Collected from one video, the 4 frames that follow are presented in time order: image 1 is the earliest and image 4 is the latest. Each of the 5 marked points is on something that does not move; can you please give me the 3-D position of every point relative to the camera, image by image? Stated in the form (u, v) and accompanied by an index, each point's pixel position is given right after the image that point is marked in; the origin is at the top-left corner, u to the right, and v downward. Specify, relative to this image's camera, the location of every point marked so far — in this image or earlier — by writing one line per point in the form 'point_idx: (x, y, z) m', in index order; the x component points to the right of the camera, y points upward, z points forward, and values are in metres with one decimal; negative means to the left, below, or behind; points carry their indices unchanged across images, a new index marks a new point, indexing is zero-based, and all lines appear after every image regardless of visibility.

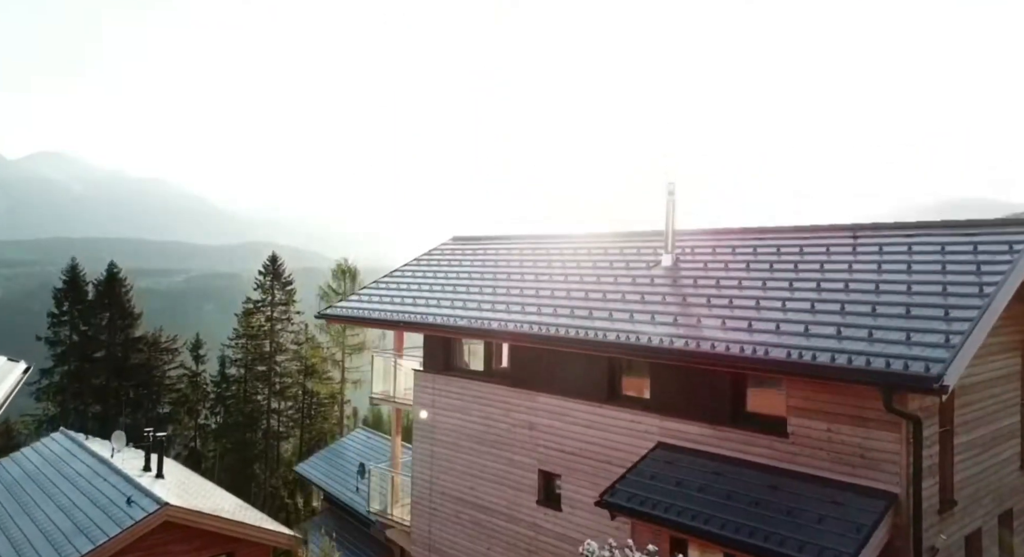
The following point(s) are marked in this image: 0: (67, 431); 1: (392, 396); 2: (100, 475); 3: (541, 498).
0: (-10.5, -3.6, +18.4) m
1: (-2.0, -2.0, +12.8) m
2: (-8.1, -3.9, +15.3) m
3: (+0.4, -2.9, +10.3) m
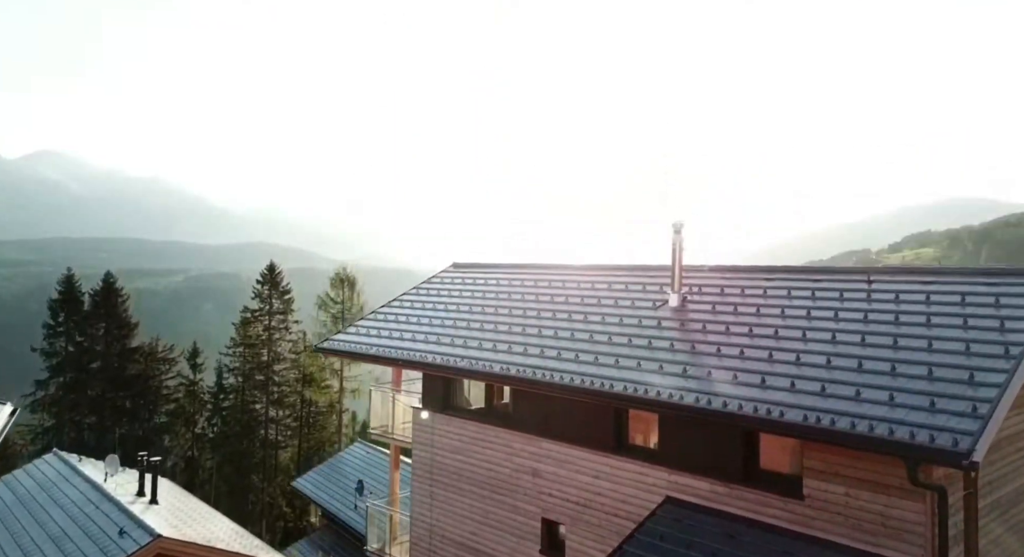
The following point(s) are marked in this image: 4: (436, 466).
0: (-10.5, -4.1, +18.1) m
1: (-2.0, -2.5, +12.6) m
2: (-8.1, -4.3, +15.0) m
3: (+0.4, -3.3, +10.0) m
4: (-1.1, -2.7, +11.3) m
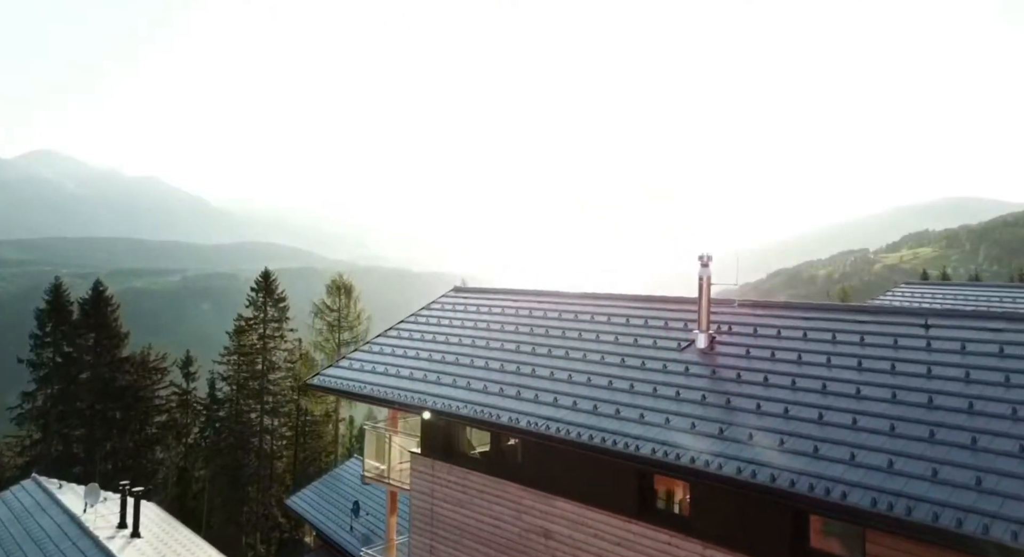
0: (-10.4, -4.4, +17.2) m
1: (-1.9, -2.9, +11.7) m
2: (-8.0, -4.7, +14.1) m
3: (+0.5, -3.7, +9.2) m
4: (-1.0, -3.0, +10.4) m
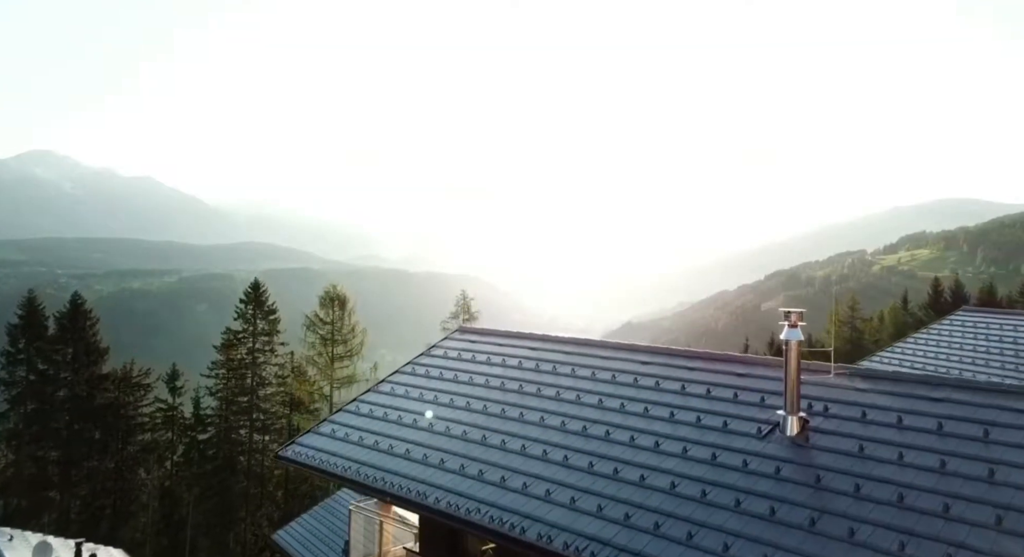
0: (-10.3, -4.9, +15.3) m
1: (-1.7, -3.3, +9.8) m
2: (-7.8, -5.2, +12.2) m
3: (+0.7, -4.2, +7.3) m
4: (-0.8, -3.5, +8.5) m
